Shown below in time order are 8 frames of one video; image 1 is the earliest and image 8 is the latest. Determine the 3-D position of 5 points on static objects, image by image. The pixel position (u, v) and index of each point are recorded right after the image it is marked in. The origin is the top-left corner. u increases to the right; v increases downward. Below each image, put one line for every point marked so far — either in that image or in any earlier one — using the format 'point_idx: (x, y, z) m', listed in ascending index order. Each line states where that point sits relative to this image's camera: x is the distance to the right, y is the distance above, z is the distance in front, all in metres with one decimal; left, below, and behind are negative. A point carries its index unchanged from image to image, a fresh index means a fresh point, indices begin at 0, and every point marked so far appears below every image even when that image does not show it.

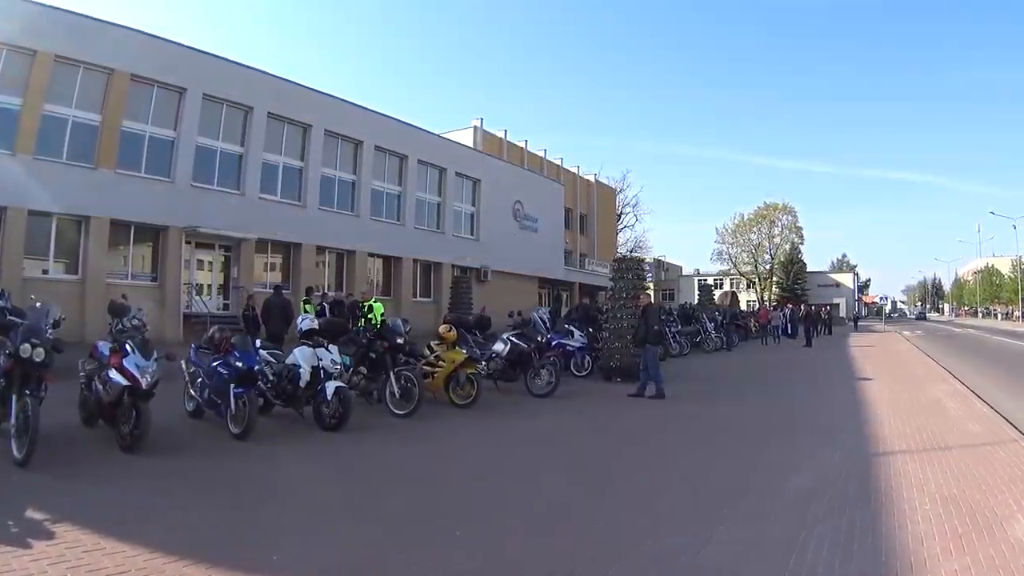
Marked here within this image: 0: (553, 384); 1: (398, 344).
0: (+0.7, -1.7, +12.9) m
1: (-2.0, -0.9, +12.2) m
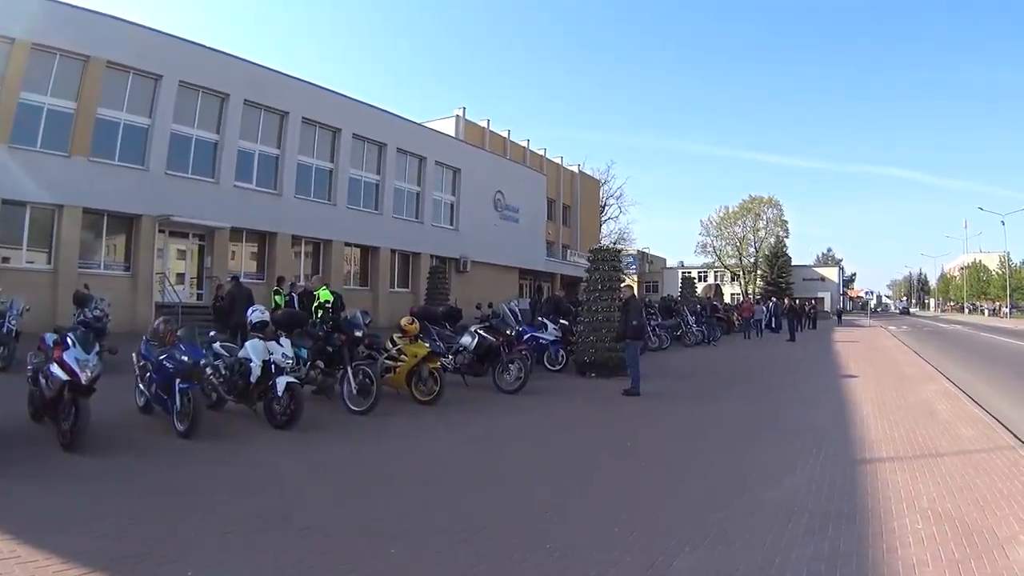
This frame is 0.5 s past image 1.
0: (+0.1, -1.6, +12.3) m
1: (-2.6, -0.8, +11.4) m
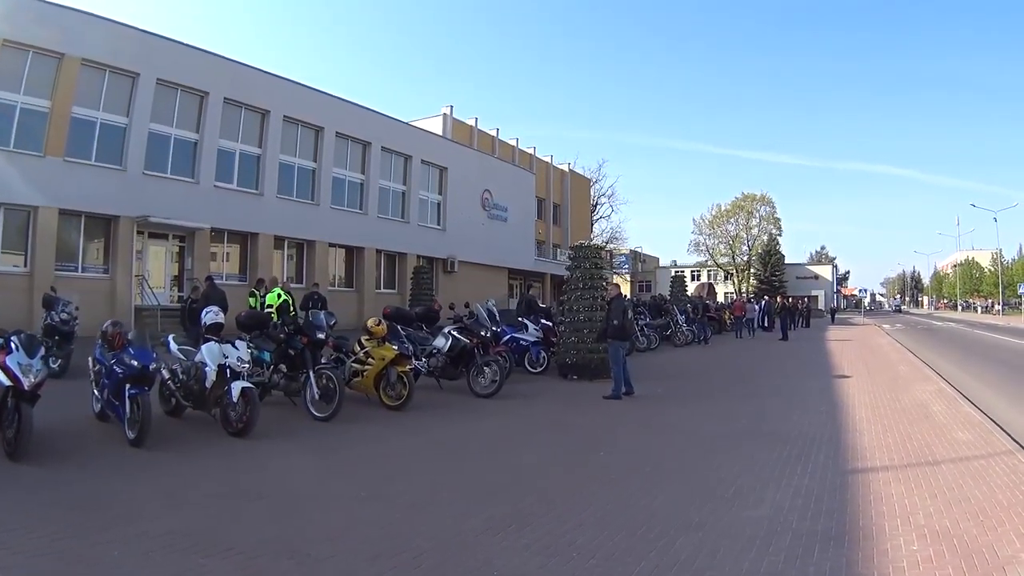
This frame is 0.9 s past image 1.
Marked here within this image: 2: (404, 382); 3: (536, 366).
0: (-0.3, -1.6, +11.7) m
1: (-3.0, -0.8, +10.8) m
2: (-1.7, -1.4, +11.1) m
3: (+0.4, -1.5, +13.9) m
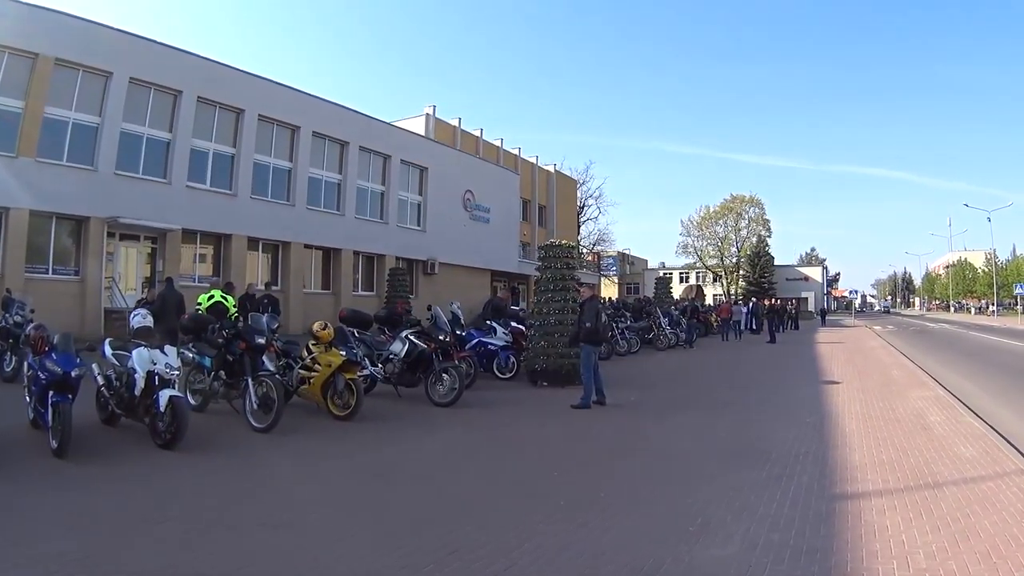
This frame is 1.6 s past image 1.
0: (-0.8, -1.6, +10.8) m
1: (-3.5, -0.8, +9.9) m
2: (-2.3, -1.5, +10.1) m
3: (-0.2, -1.5, +13.0) m
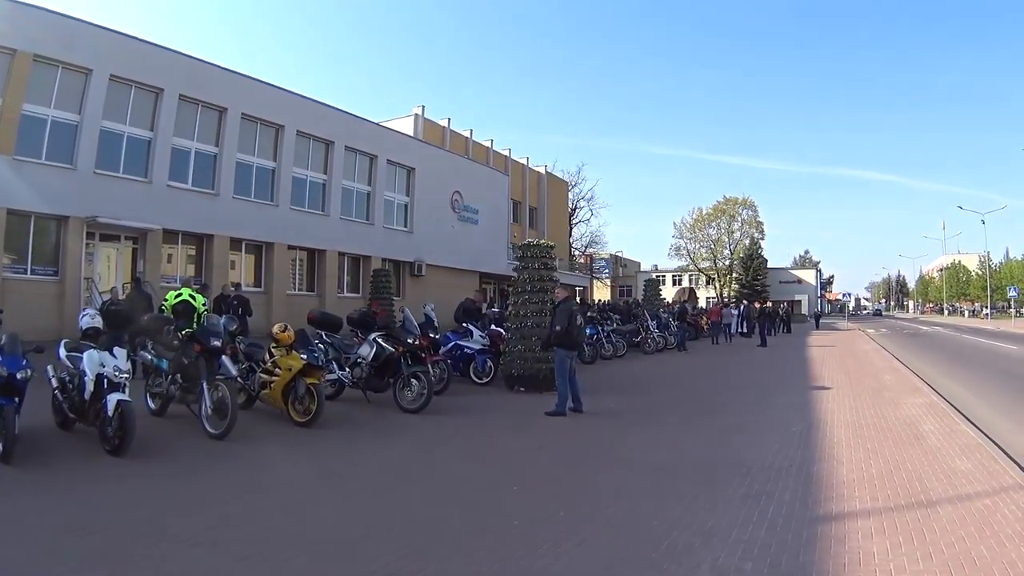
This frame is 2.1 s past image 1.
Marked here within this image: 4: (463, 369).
0: (-1.2, -1.6, +10.2) m
1: (-3.9, -0.8, +9.3) m
2: (-2.7, -1.5, +9.6) m
3: (-0.6, -1.5, +12.5) m
4: (-0.8, -1.4, +12.6) m
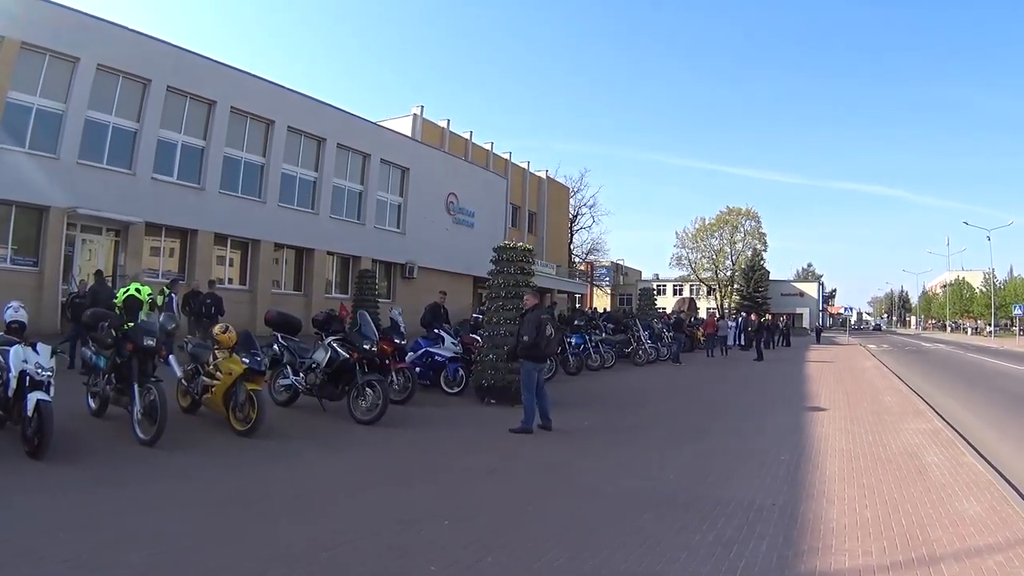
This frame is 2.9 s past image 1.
0: (-1.7, -1.6, +9.4) m
1: (-4.3, -0.7, +8.5) m
2: (-3.1, -1.4, +8.8) m
3: (-1.0, -1.6, +11.7) m
4: (-1.3, -1.5, +11.7) m
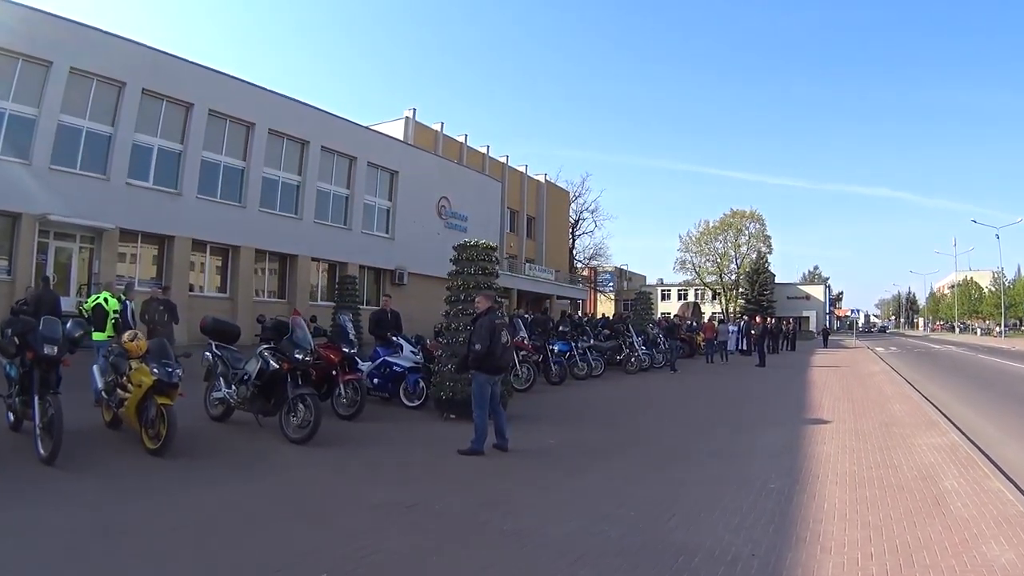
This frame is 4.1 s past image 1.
0: (-2.2, -1.6, +8.2) m
1: (-4.9, -0.8, +7.4) m
2: (-3.6, -1.5, +7.6) m
3: (-1.5, -1.6, +10.5) m
4: (-1.8, -1.5, +10.6) m
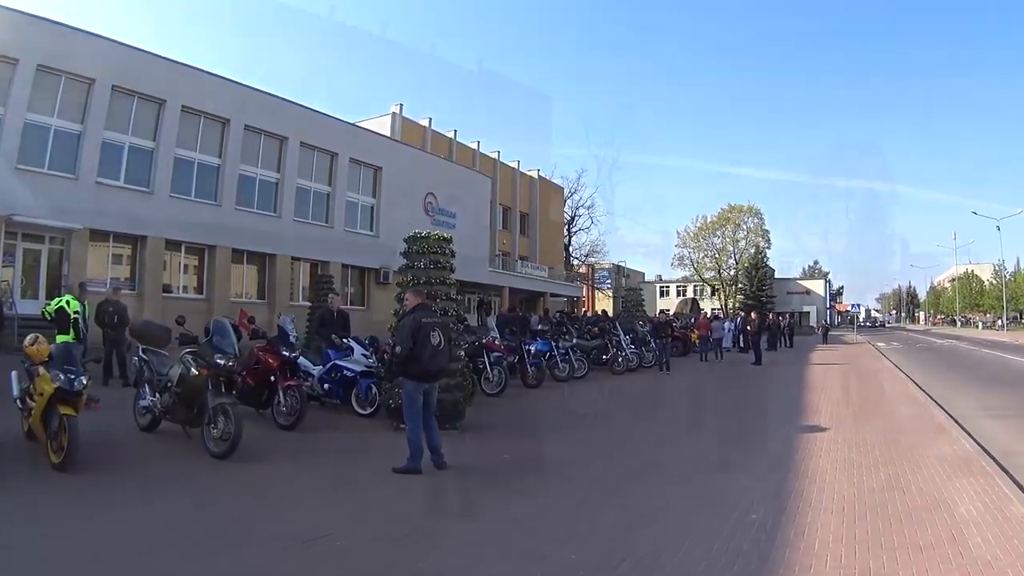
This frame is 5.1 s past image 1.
0: (-2.7, -1.6, +7.2) m
1: (-5.4, -0.8, +6.4) m
2: (-4.1, -1.5, +6.6) m
3: (-2.0, -1.6, +9.5) m
4: (-2.3, -1.5, +9.6) m
